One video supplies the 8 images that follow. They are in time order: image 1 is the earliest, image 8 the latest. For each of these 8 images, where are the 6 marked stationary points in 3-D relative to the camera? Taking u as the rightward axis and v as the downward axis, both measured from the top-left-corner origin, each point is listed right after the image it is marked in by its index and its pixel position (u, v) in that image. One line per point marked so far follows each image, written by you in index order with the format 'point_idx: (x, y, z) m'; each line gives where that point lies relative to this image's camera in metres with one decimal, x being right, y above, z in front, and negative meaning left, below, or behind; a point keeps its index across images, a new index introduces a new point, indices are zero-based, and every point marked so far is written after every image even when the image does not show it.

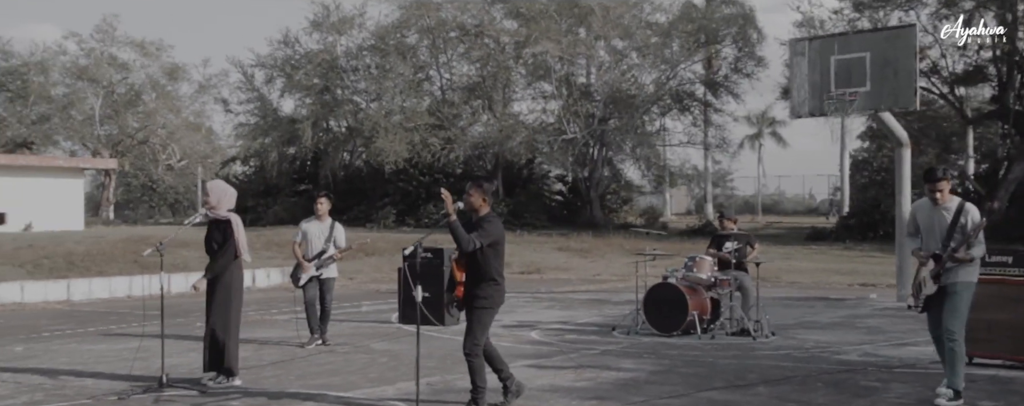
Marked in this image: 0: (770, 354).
0: (+2.5, -1.5, +10.2) m
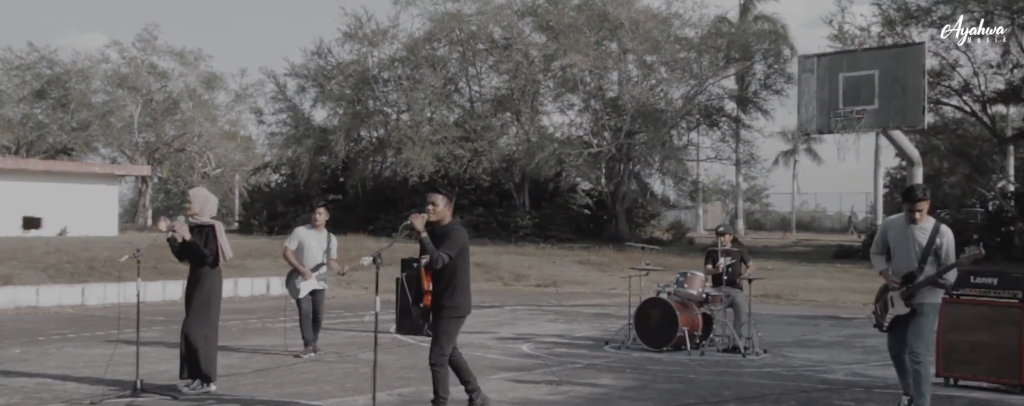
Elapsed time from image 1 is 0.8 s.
0: (+2.4, -1.7, +10.2) m
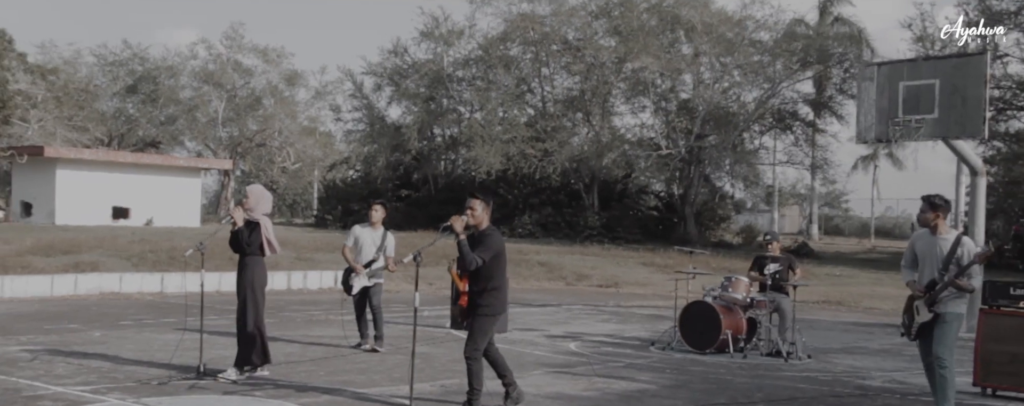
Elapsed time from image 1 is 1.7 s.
0: (+2.8, -1.7, +10.4) m
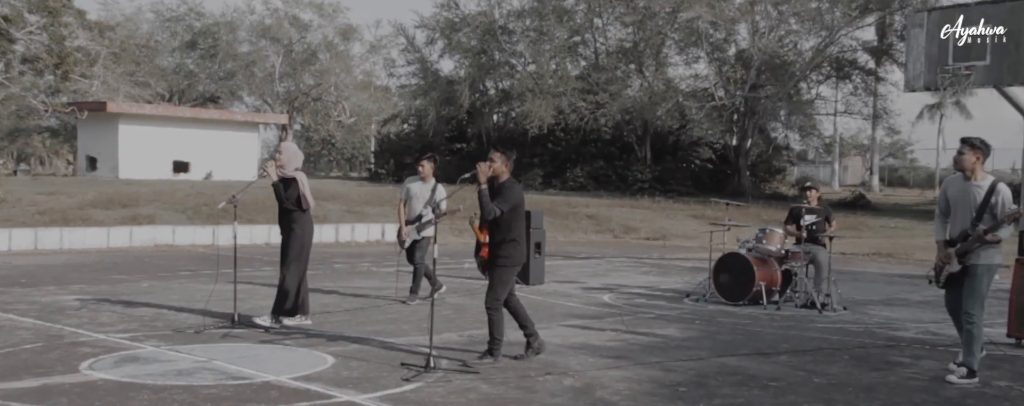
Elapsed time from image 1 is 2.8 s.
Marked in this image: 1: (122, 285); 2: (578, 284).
0: (+3.1, -1.2, +10.4) m
1: (-4.7, -1.0, +12.4) m
2: (+0.9, -1.1, +13.8) m
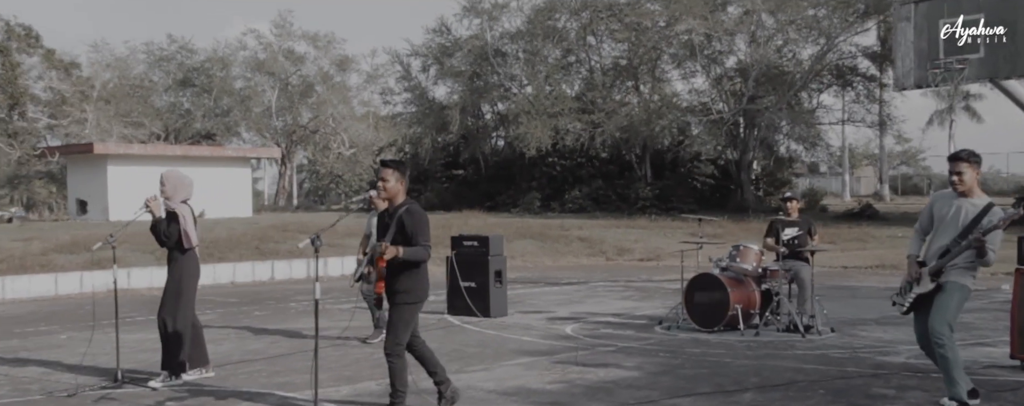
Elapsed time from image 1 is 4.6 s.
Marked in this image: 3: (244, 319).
0: (+2.6, -1.3, +9.2) m
1: (-5.2, -1.5, +11.4) m
2: (+0.4, -1.3, +12.6) m
3: (-3.4, -1.5, +13.3) m
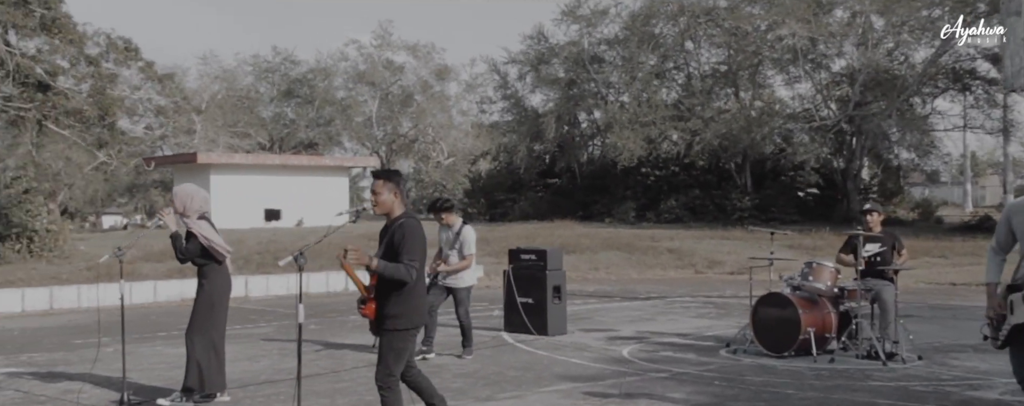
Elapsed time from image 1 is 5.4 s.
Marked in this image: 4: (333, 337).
0: (+2.9, -1.5, +8.2) m
1: (-4.6, -1.6, +11.2) m
2: (+1.1, -1.5, +11.8) m
3: (-2.6, -1.6, +12.9) m
4: (-2.1, -1.6, +12.3) m
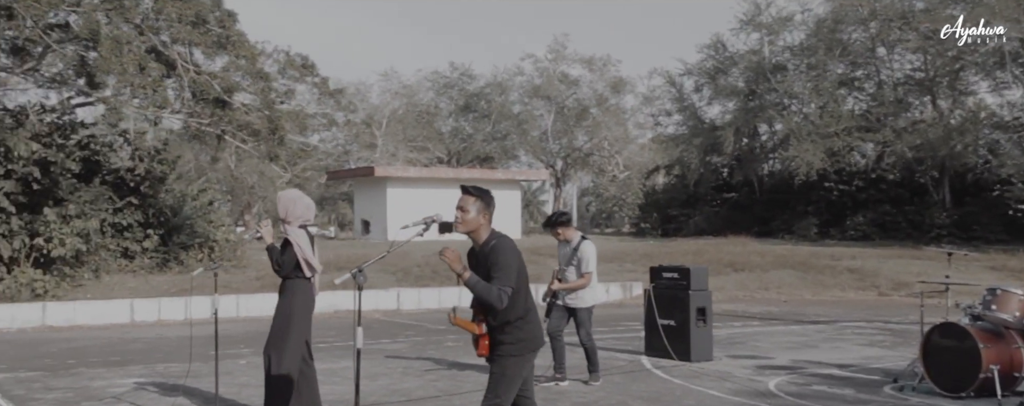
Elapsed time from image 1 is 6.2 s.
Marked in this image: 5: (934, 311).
0: (+3.7, -1.6, +6.9) m
1: (-3.2, -1.7, +11.0) m
2: (+2.5, -1.6, +10.7) m
3: (-0.9, -1.8, +12.4) m
4: (-0.5, -1.7, +11.7) m
5: (+7.4, -1.8, +18.2) m
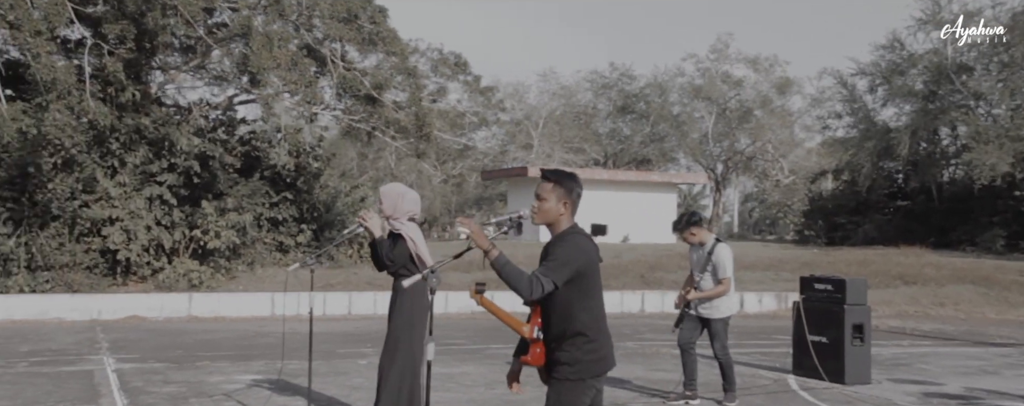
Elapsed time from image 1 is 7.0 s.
0: (+4.3, -1.6, +5.4) m
1: (-1.8, -1.7, +10.6) m
2: (+3.7, -1.6, +9.4) m
3: (+0.6, -1.7, +11.6) m
4: (+0.9, -1.7, +10.9) m
5: (+9.7, -2.0, +16.1) m
